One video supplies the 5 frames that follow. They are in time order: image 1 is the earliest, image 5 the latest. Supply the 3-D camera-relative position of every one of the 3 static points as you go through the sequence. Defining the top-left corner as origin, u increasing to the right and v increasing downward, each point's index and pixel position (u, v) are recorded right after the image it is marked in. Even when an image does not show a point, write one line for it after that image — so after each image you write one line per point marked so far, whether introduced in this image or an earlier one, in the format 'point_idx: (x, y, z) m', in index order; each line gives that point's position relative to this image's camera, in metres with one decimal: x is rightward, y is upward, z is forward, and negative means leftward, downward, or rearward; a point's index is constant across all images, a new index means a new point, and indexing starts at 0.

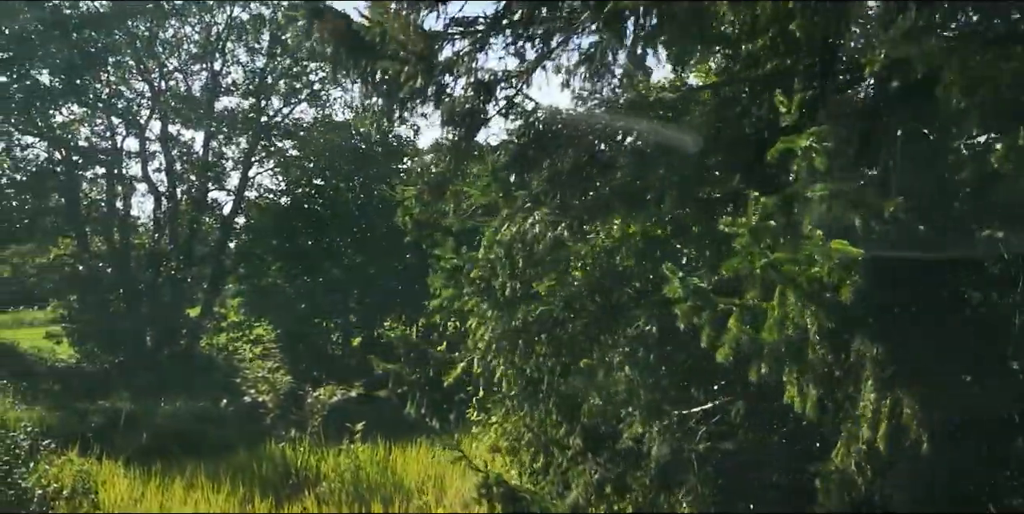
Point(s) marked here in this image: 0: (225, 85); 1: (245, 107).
0: (-5.1, +3.1, +16.6) m
1: (-4.7, +2.6, +16.5) m
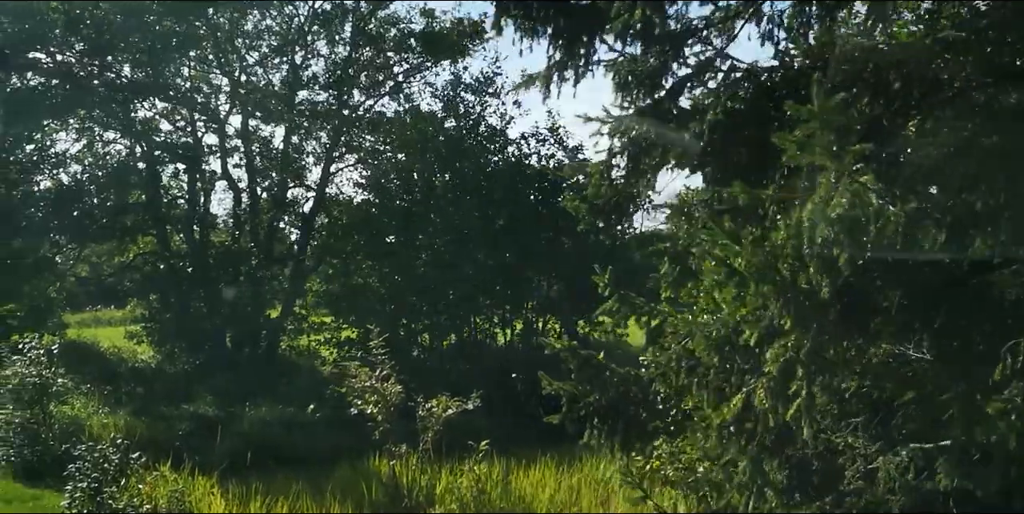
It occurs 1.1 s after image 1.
0: (-3.5, +3.1, +16.1) m
1: (-3.2, +2.7, +15.9) m
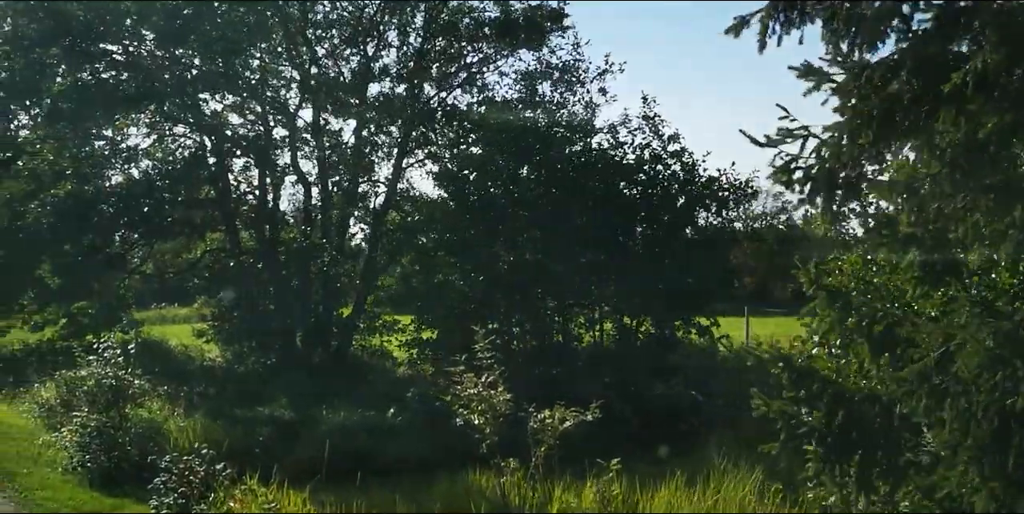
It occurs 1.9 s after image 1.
0: (-2.2, +3.1, +15.6) m
1: (-1.9, +2.7, +15.4) m
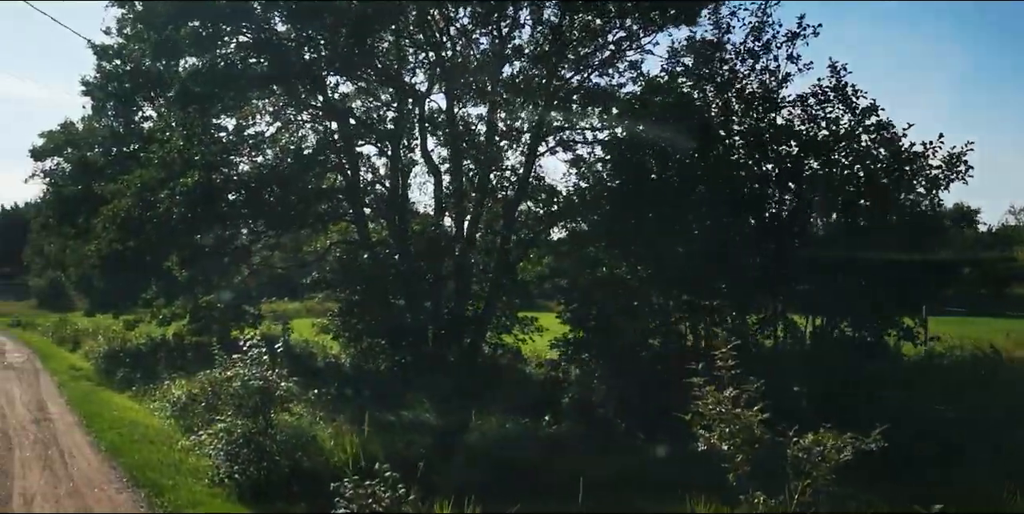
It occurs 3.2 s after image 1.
0: (0.0, +3.3, +14.6) m
1: (+0.4, +2.8, +14.4) m
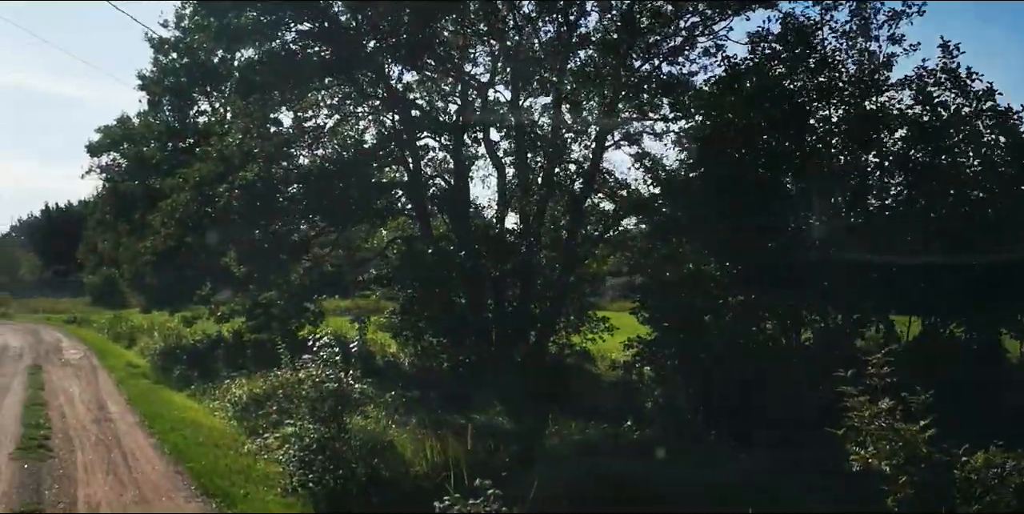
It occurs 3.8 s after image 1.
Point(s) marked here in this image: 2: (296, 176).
0: (+1.1, +3.3, +14.0) m
1: (+1.4, +2.9, +13.8) m
2: (-3.1, +1.2, +13.6) m
